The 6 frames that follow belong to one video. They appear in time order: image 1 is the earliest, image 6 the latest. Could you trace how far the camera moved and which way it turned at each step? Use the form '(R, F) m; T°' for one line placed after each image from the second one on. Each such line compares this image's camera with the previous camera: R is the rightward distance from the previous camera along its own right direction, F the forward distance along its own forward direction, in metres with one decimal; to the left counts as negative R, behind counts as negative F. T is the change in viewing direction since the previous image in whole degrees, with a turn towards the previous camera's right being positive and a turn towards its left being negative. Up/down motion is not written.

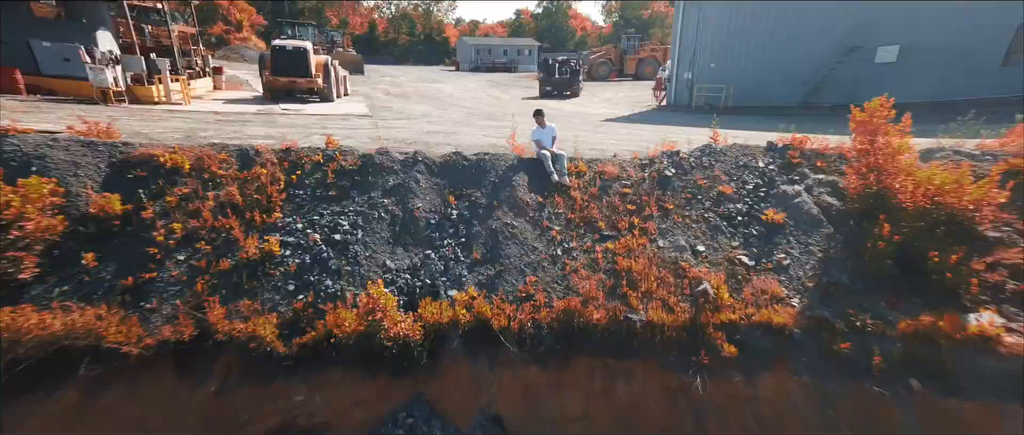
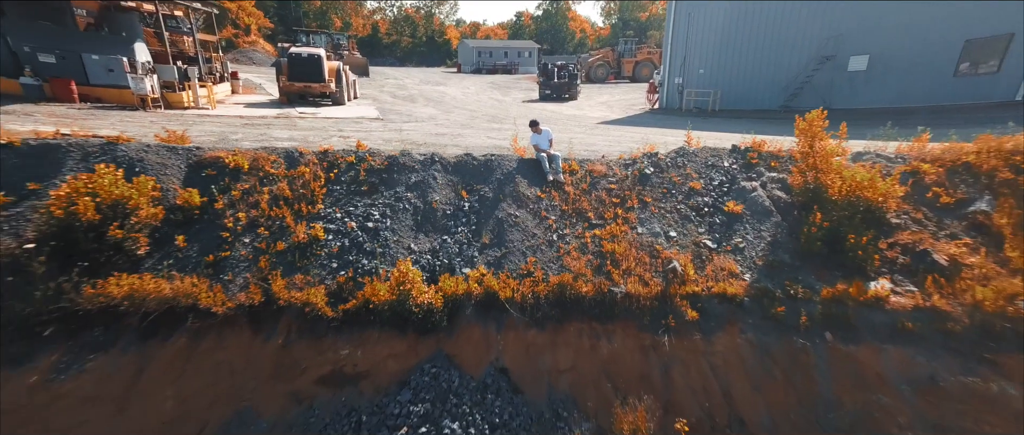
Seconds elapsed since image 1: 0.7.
(0.0, -1.0) m; 0°
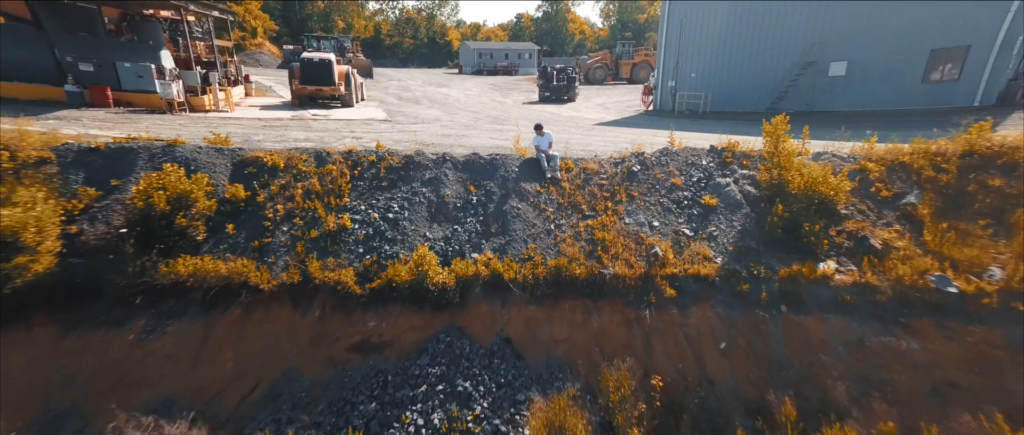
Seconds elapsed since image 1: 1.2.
(0.0, -0.8) m; 0°
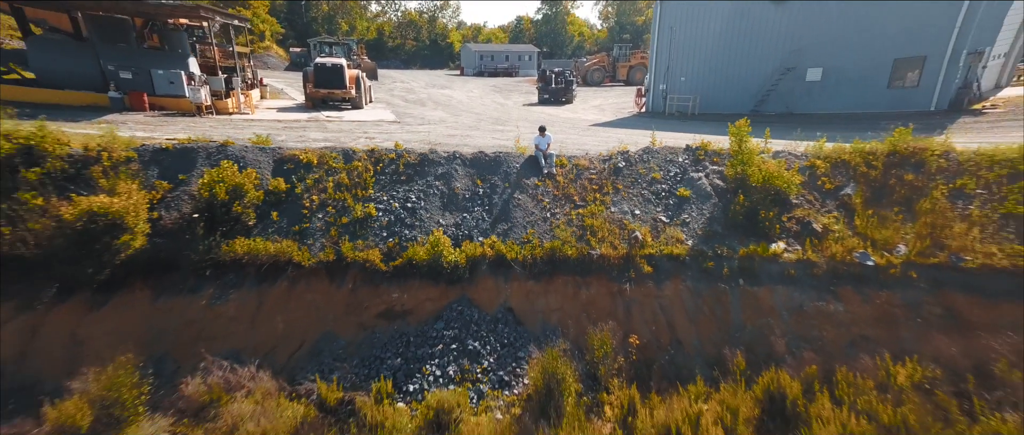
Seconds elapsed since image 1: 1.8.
(0.0, -1.1) m; 0°
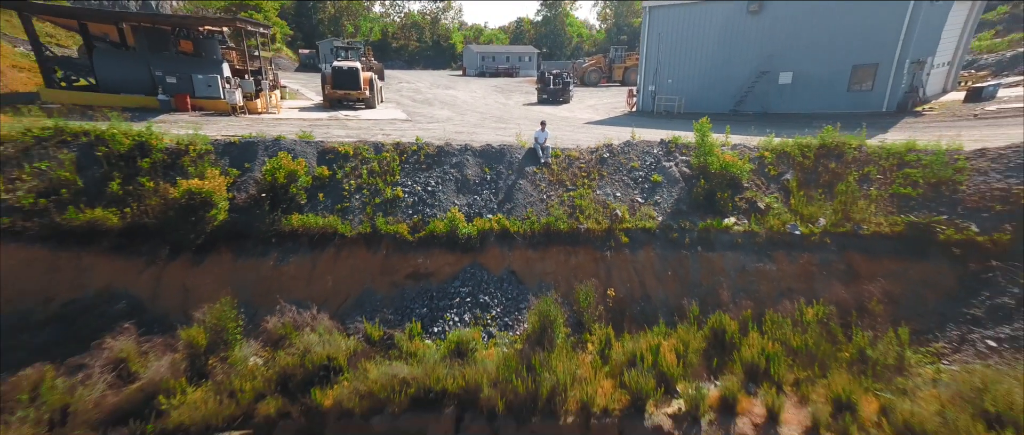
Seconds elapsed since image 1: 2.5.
(-0.1, -1.6) m; 0°
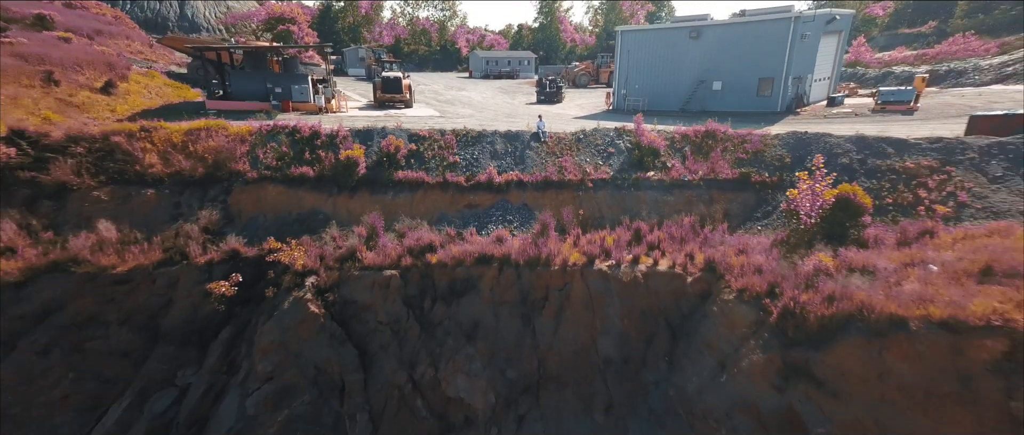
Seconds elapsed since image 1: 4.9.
(-0.5, -6.1) m; 0°
